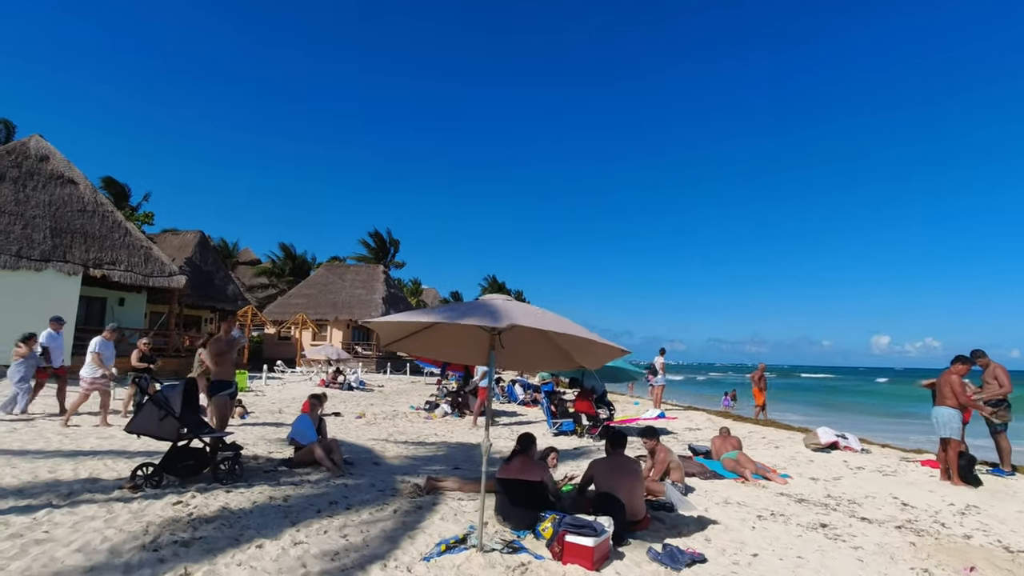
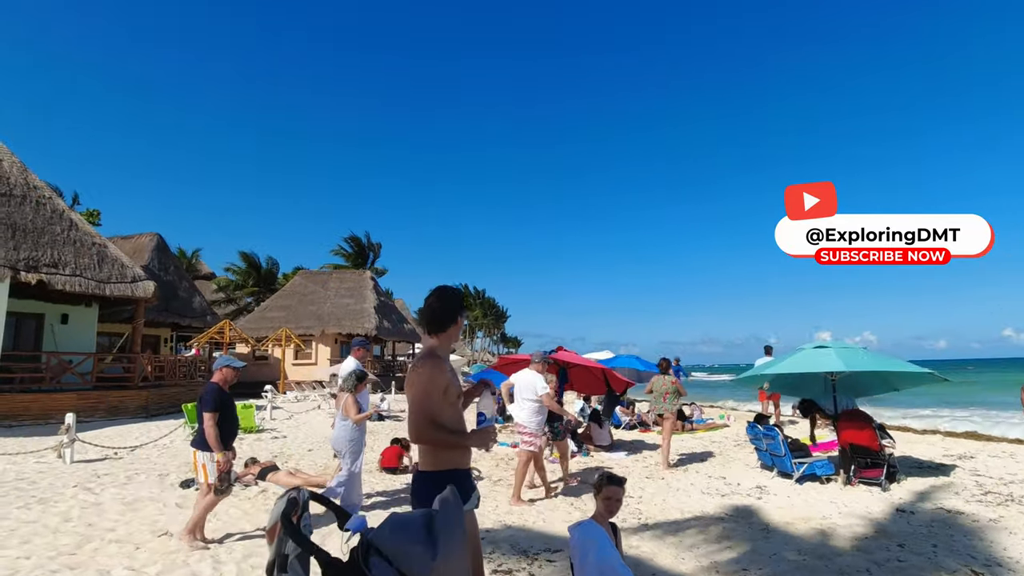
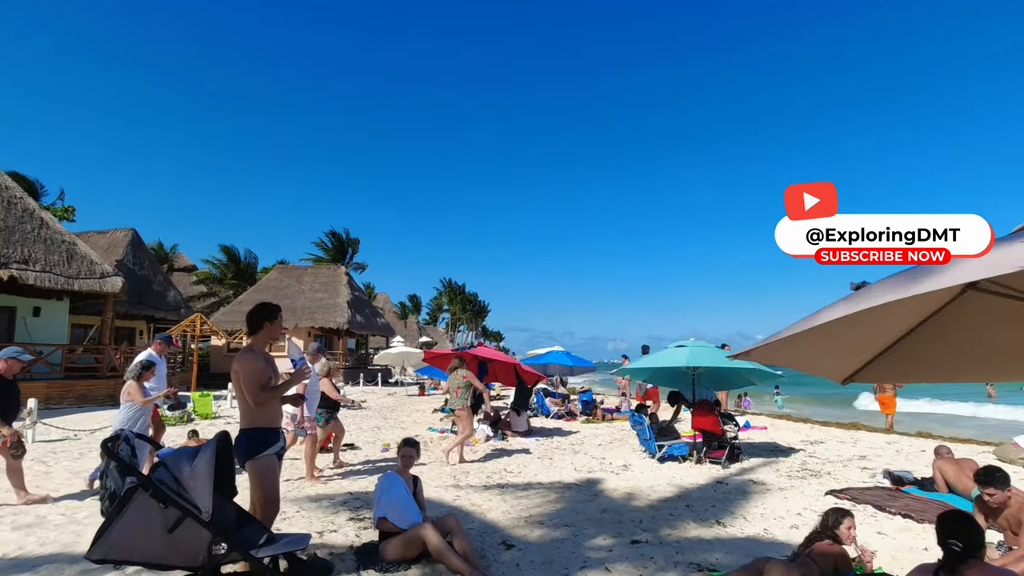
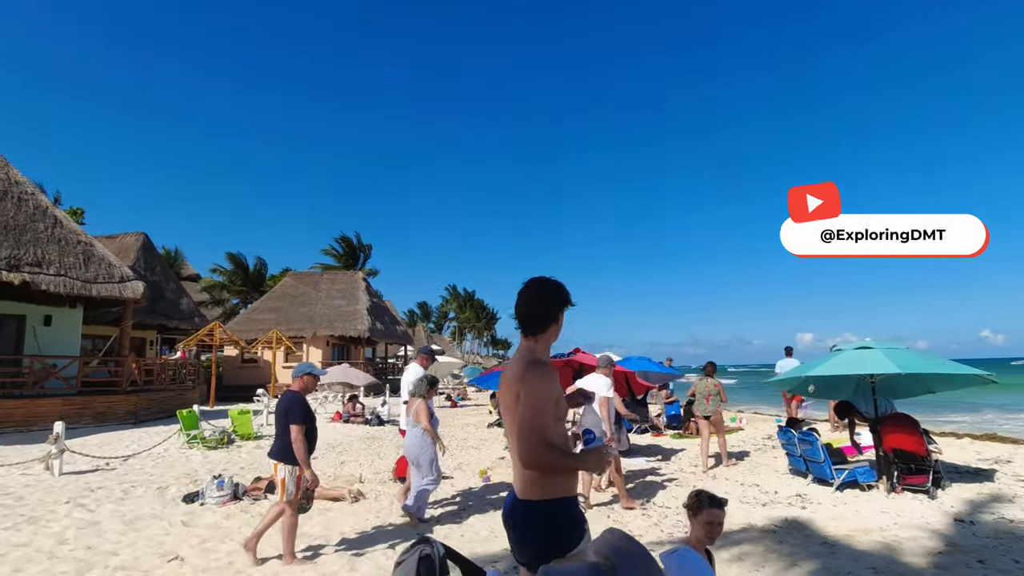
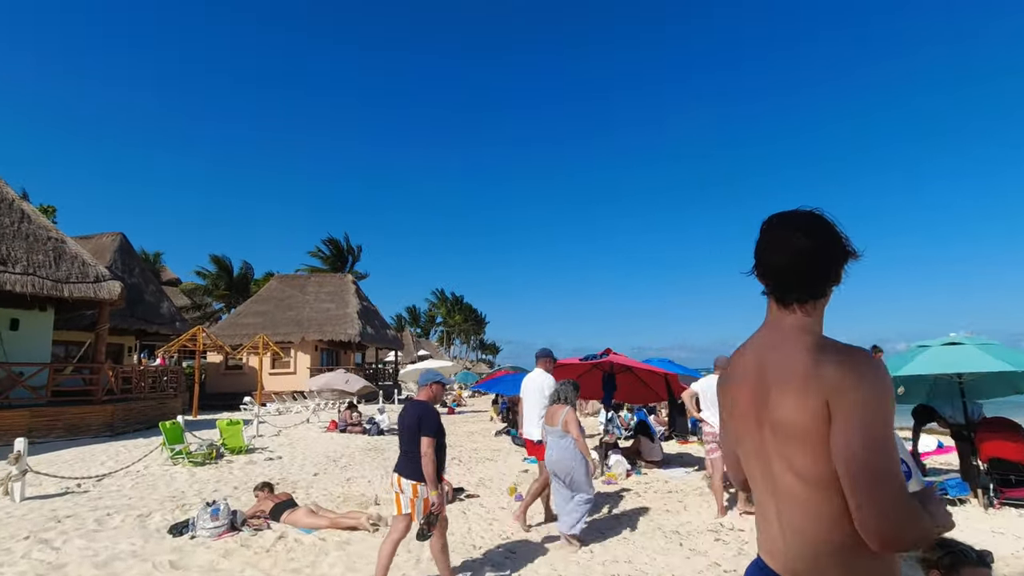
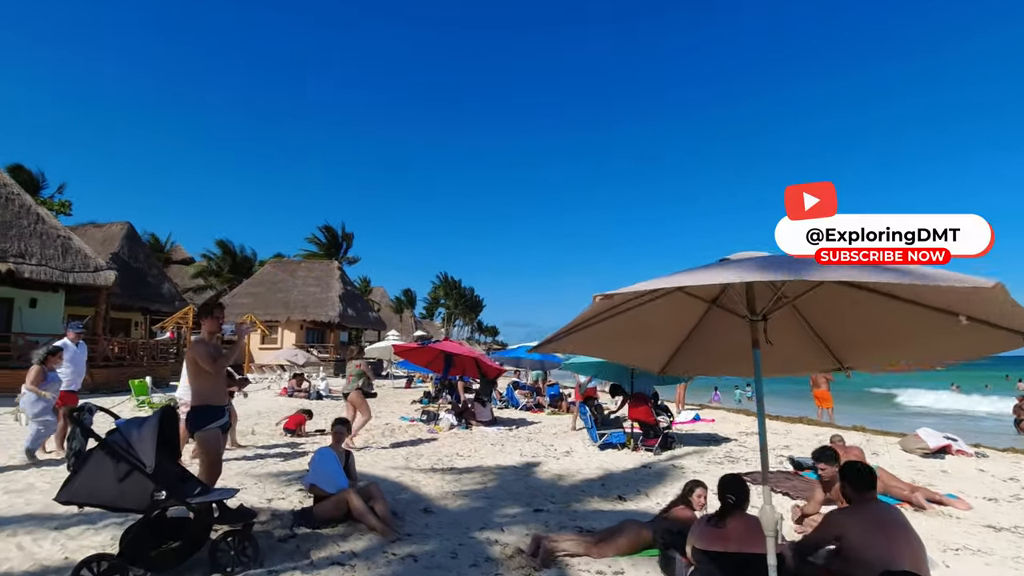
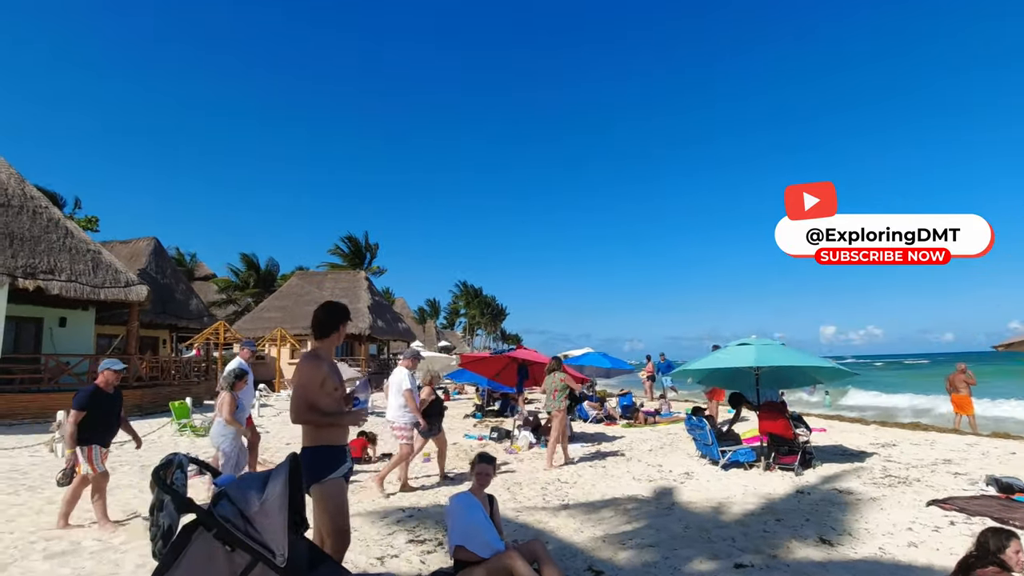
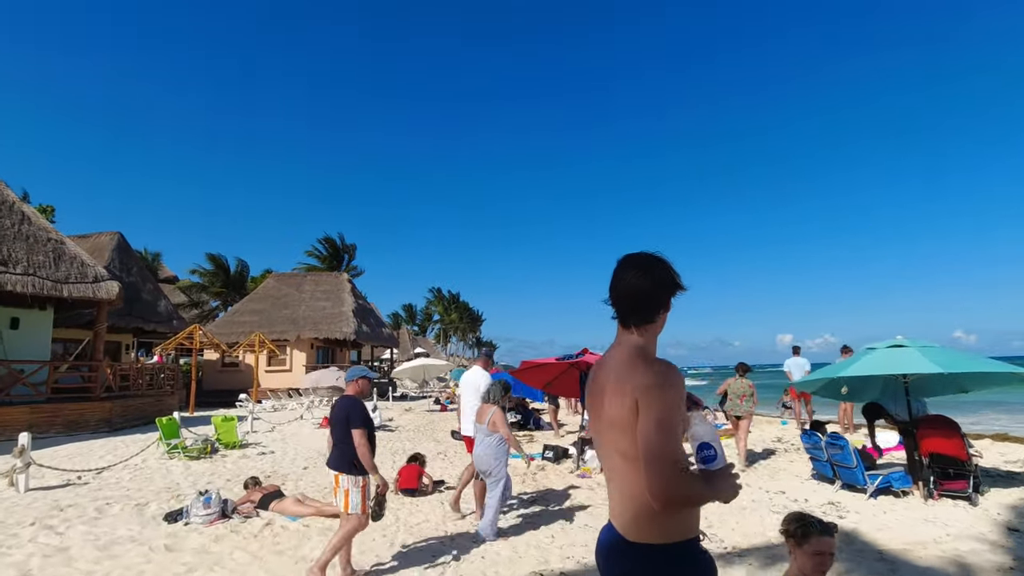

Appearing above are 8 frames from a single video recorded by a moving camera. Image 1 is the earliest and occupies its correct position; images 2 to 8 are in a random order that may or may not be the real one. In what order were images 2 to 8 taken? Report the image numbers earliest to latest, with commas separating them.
6, 3, 7, 2, 4, 8, 5
